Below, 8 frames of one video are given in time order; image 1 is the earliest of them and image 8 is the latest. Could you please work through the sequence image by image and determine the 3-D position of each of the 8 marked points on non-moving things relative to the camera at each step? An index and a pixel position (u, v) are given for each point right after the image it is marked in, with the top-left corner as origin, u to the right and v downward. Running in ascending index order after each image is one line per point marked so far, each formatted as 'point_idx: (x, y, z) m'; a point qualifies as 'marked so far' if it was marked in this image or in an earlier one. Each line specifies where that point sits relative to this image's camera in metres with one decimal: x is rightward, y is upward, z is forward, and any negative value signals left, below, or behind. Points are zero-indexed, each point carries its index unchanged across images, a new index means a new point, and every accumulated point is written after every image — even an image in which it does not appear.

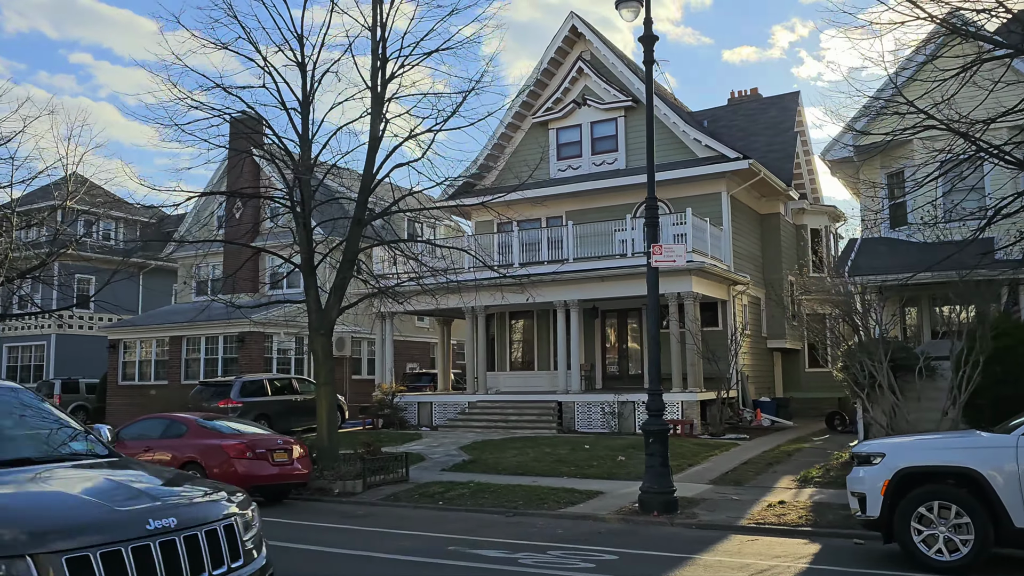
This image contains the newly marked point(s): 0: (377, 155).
0: (-2.0, +2.0, +12.8) m
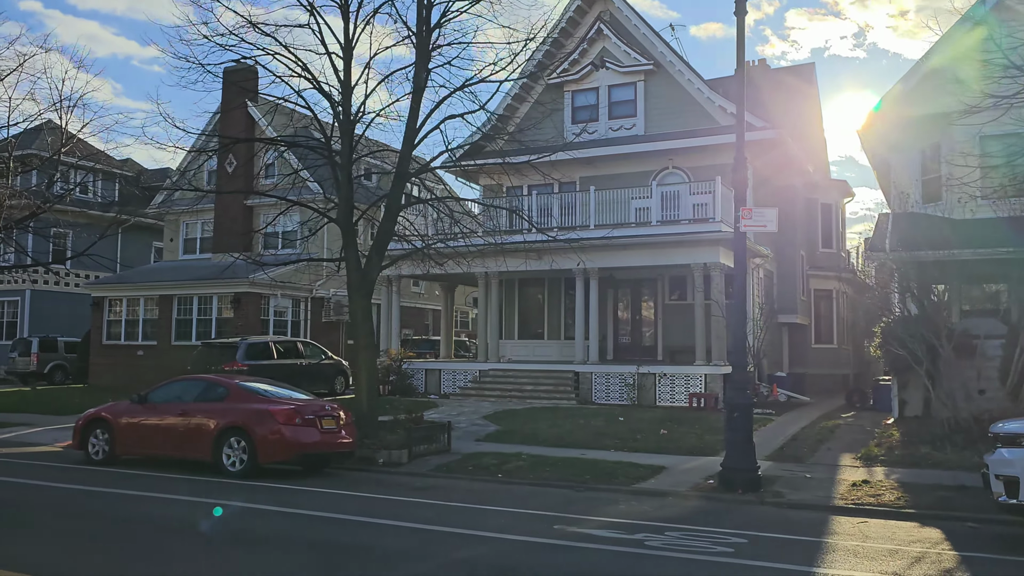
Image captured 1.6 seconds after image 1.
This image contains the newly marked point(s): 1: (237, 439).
0: (-1.3, +2.6, +12.1) m
1: (-3.1, -1.7, +9.5) m
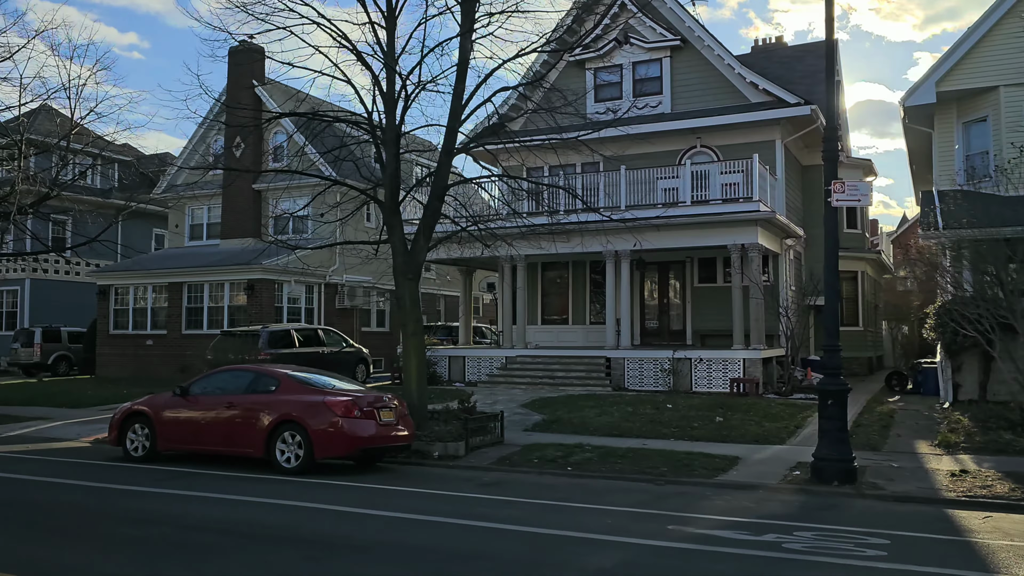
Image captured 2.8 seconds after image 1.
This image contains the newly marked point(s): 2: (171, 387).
0: (-0.6, +2.8, +11.4) m
1: (-2.3, -1.5, +8.9) m
2: (-7.9, -2.3, +19.7) m
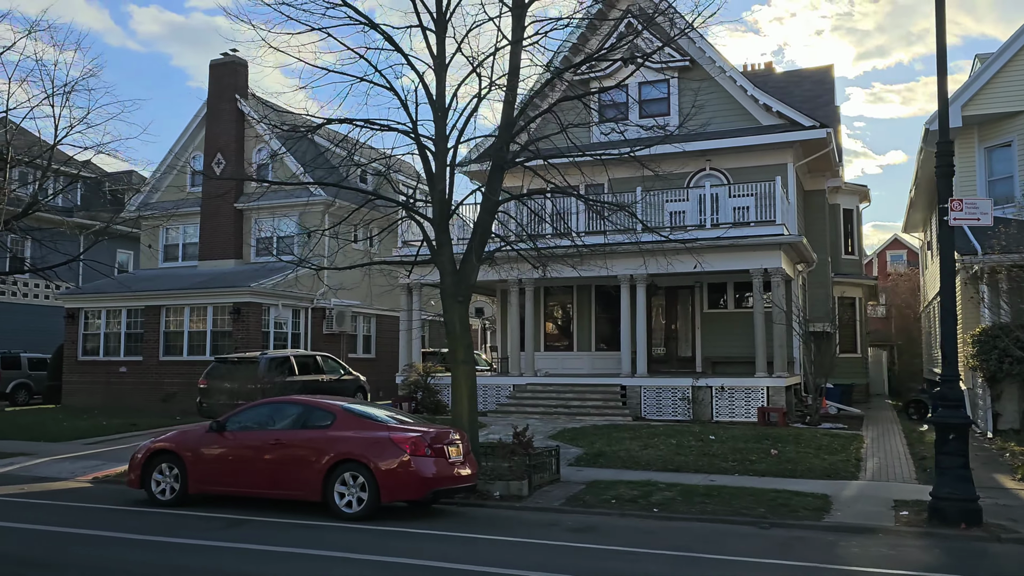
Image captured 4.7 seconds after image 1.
0: (+0.1, +2.5, +10.7) m
1: (-1.5, -1.7, +7.9) m
2: (-7.7, -2.8, +18.3) m
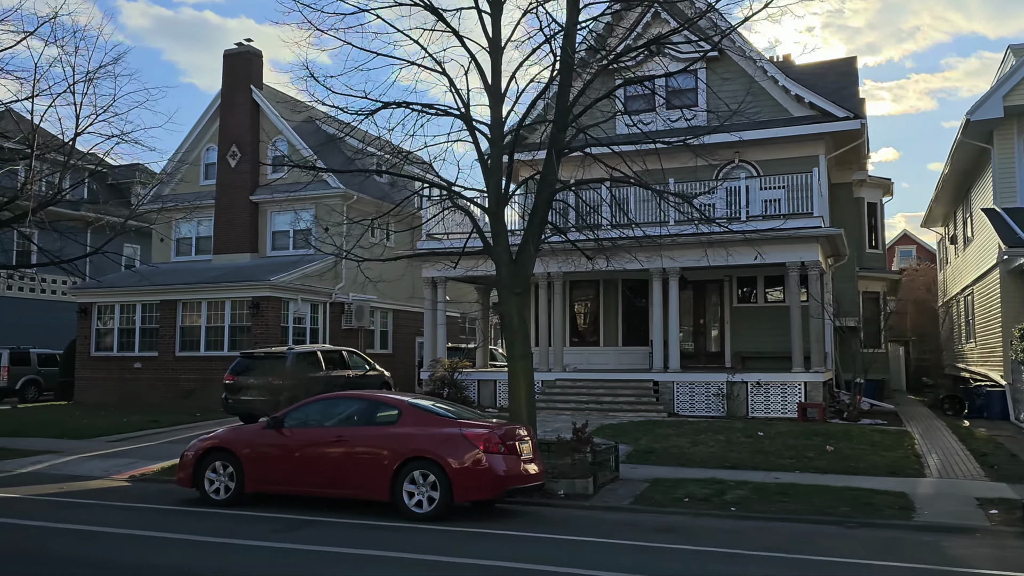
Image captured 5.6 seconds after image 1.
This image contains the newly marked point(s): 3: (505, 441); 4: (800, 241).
0: (+0.8, +2.6, +10.3) m
1: (-0.8, -1.6, +7.6) m
2: (-7.1, -2.7, +17.9) m
3: (-0.1, -1.4, +7.7) m
4: (+5.6, +0.9, +16.6) m
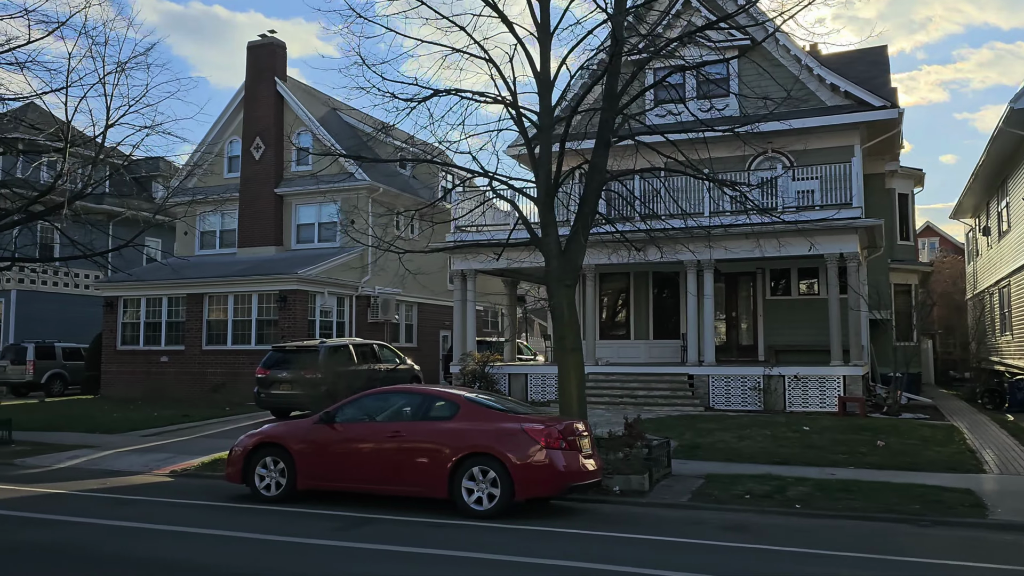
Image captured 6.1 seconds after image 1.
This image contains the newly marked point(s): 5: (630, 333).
0: (+1.3, +2.7, +10.1) m
1: (-0.3, -1.6, +7.4) m
2: (-6.4, -2.5, +17.8) m
3: (+0.5, -1.3, +7.5) m
4: (+6.3, +1.1, +16.4) m
5: (+2.8, -1.0, +19.8) m
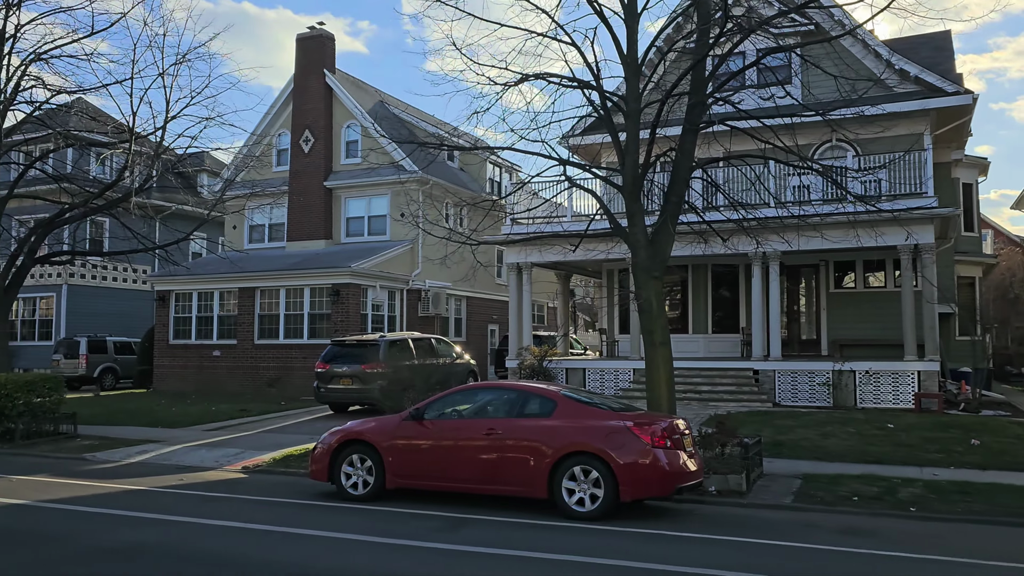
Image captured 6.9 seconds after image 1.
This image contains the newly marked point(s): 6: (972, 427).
0: (+2.3, +2.8, +9.7) m
1: (+0.6, -1.5, +7.1) m
2: (-5.2, -2.4, +17.7) m
3: (+1.3, -1.2, +7.2) m
4: (+7.4, +1.2, +15.8) m
5: (+4.0, -0.9, +19.4) m
6: (+6.4, -1.9, +11.8) m
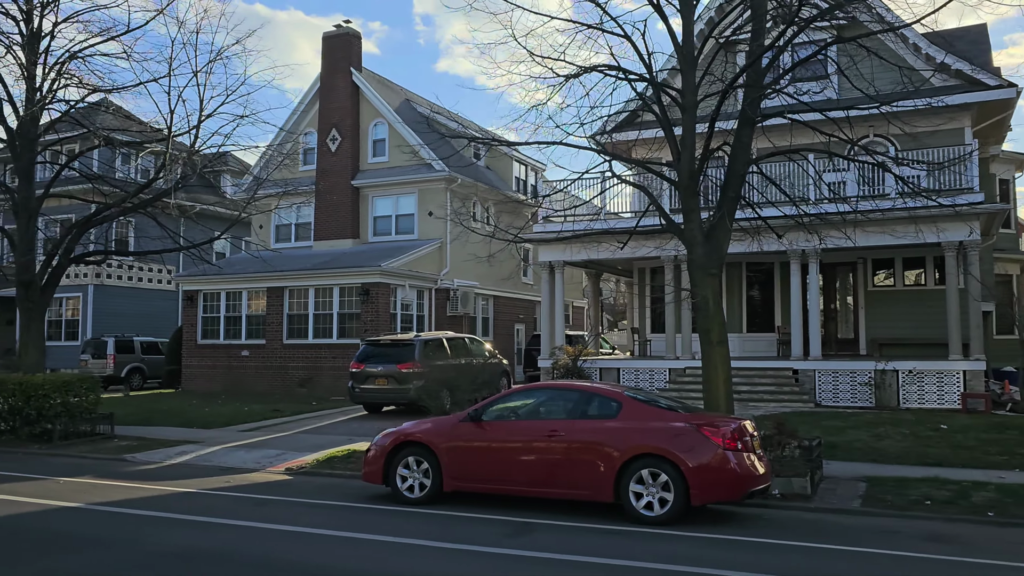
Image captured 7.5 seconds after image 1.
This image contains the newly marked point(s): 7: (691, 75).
0: (+2.8, +2.8, +9.5) m
1: (+1.1, -1.5, +6.9) m
2: (-4.5, -2.4, +17.6) m
3: (+1.9, -1.2, +6.9) m
4: (+8.1, +1.3, +15.5) m
5: (+4.7, -0.8, +19.1) m
6: (+7.0, -1.9, +11.5) m
7: (+1.9, +2.2, +8.9) m
